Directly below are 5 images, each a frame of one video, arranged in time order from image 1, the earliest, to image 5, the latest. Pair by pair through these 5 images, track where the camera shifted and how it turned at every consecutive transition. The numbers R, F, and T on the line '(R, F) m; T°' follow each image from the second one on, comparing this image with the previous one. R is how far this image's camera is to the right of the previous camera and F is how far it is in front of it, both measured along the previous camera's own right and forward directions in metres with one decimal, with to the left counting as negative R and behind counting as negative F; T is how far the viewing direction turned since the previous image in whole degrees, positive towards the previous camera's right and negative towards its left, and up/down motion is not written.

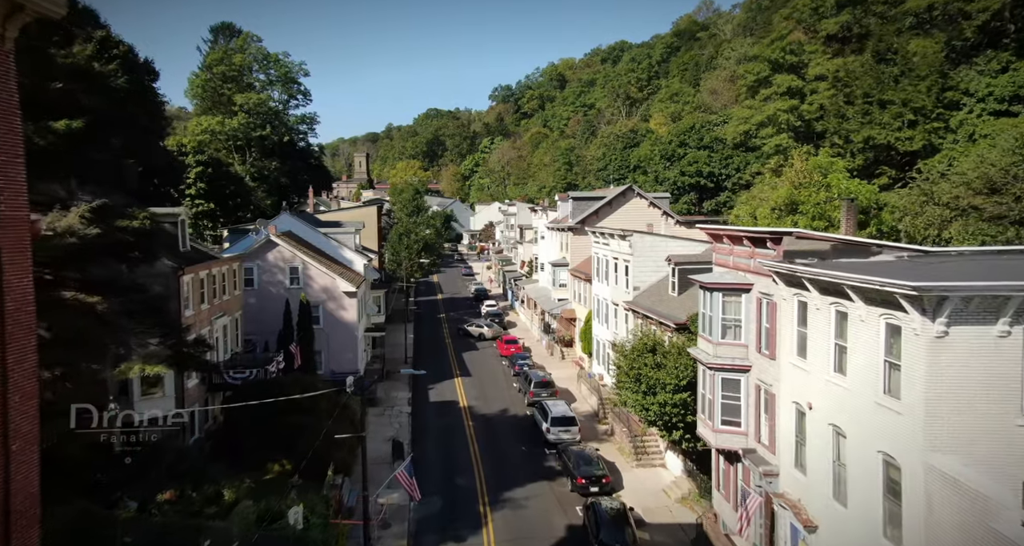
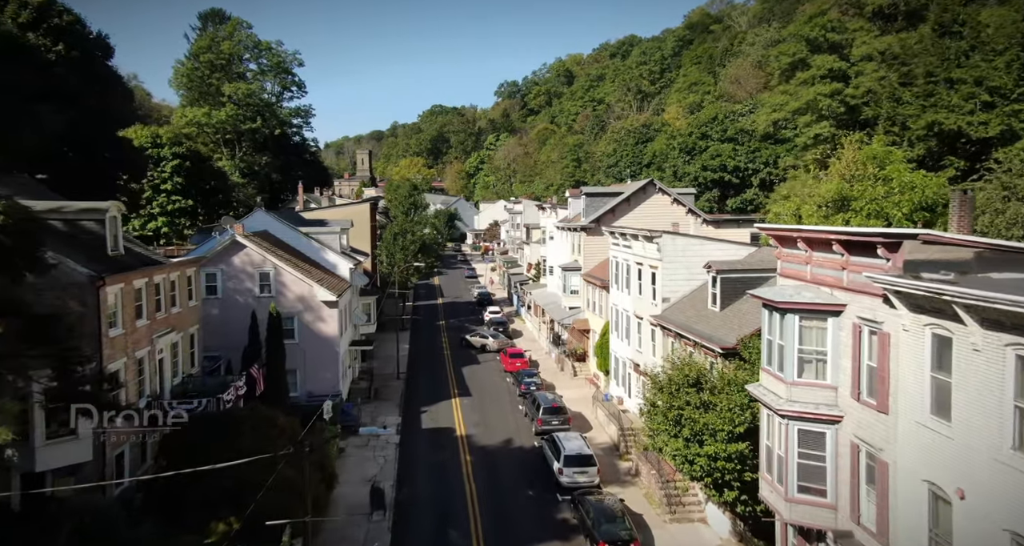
(0.0, +5.6) m; 0°
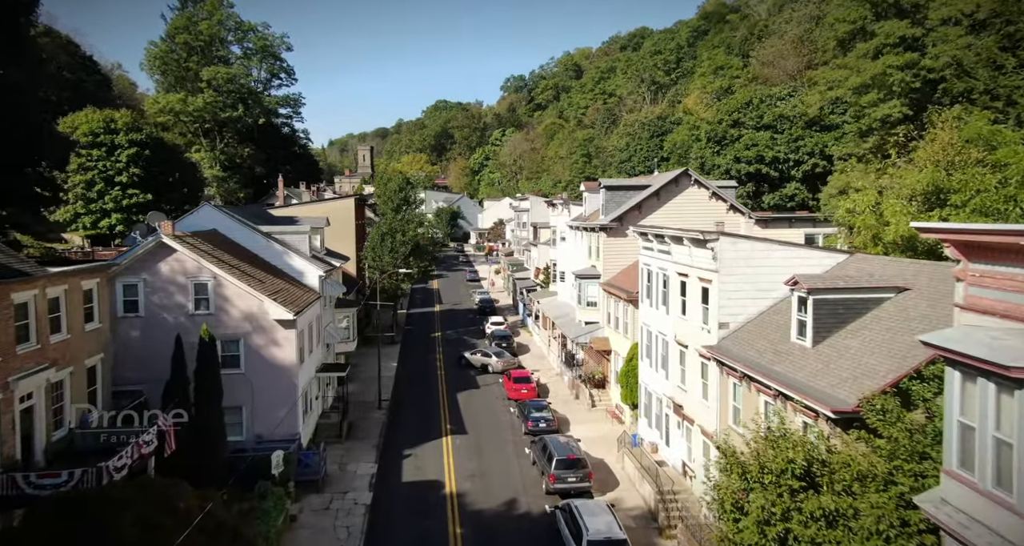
(0.0, +7.5) m; 0°
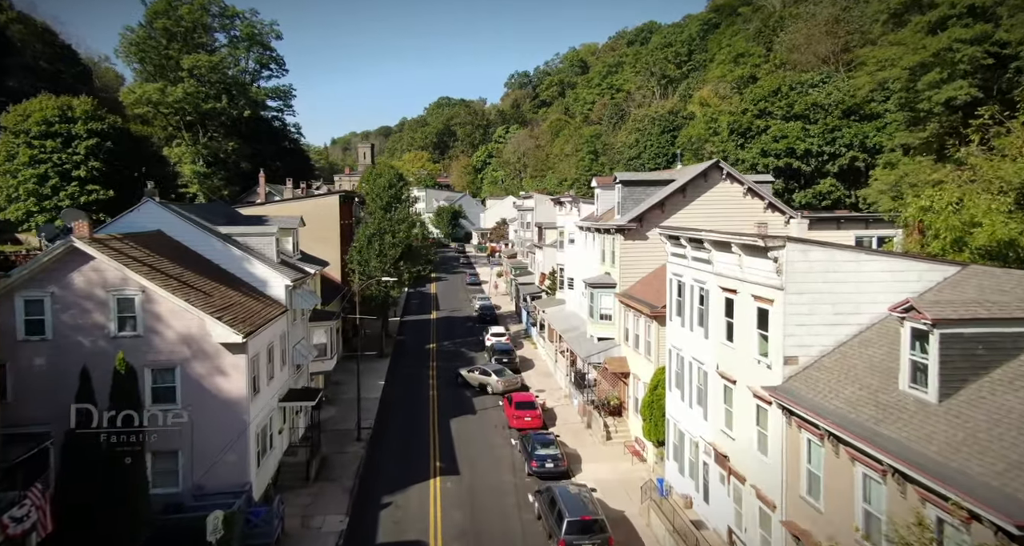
(+0.1, +5.3) m; 0°
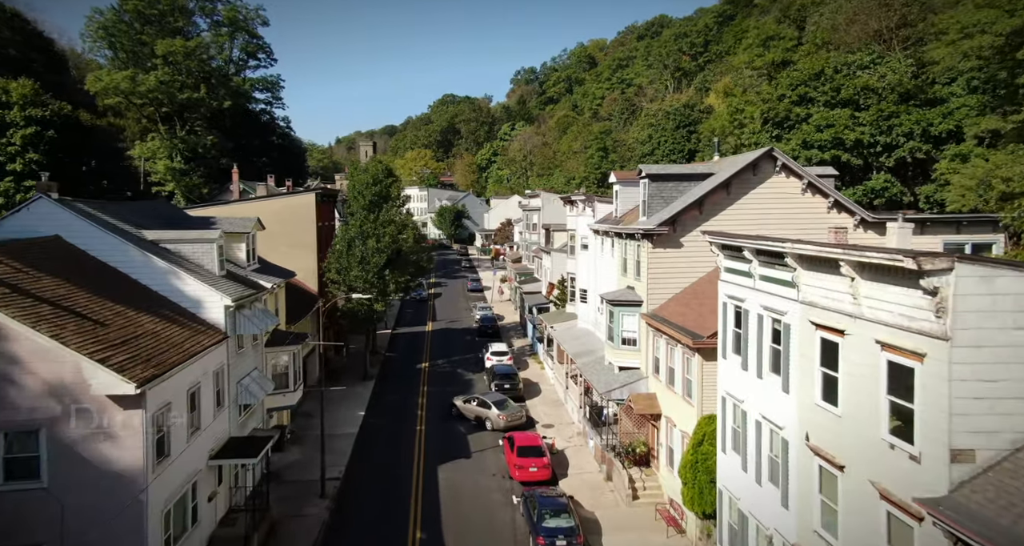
(+0.1, +6.3) m; 0°
